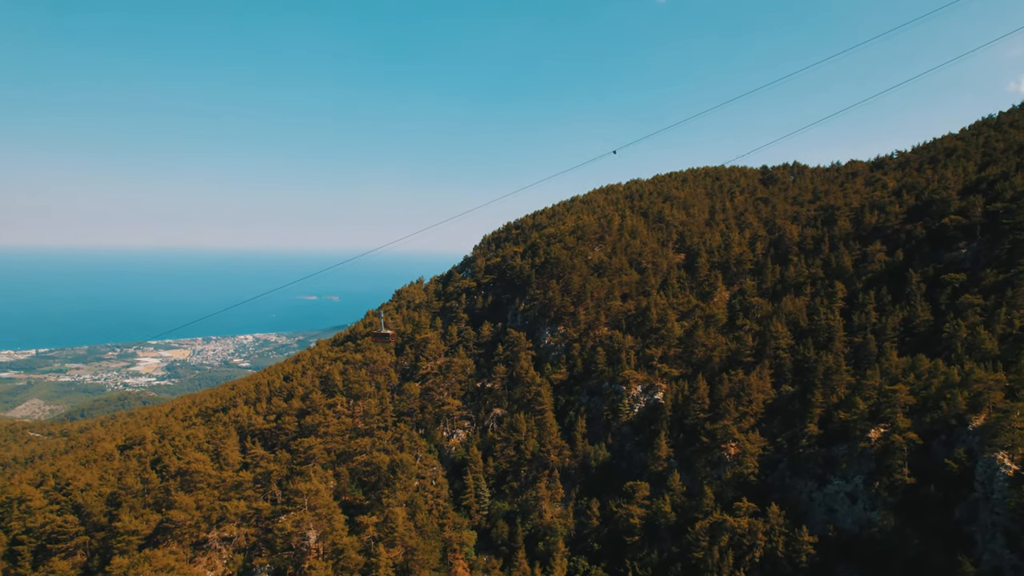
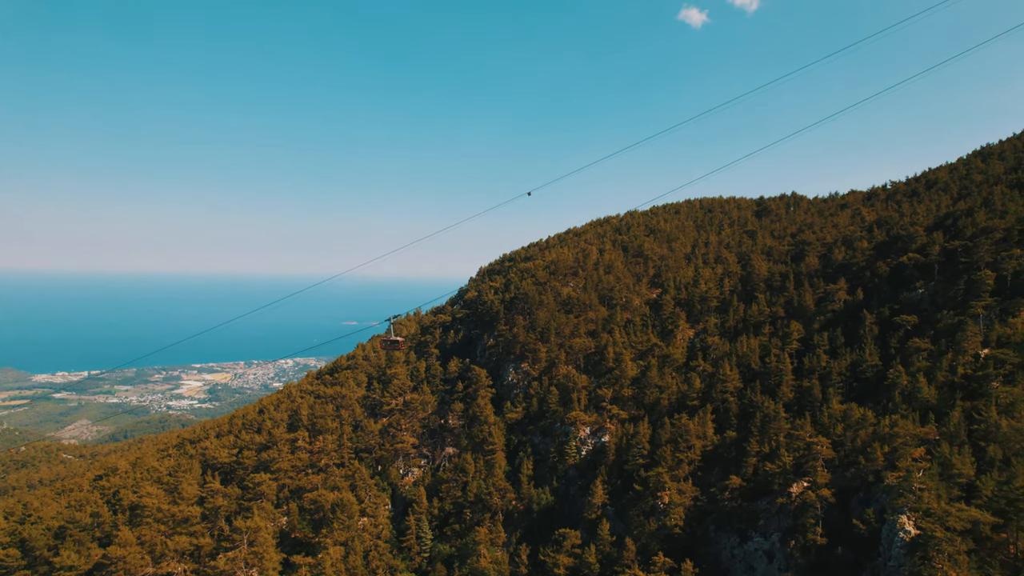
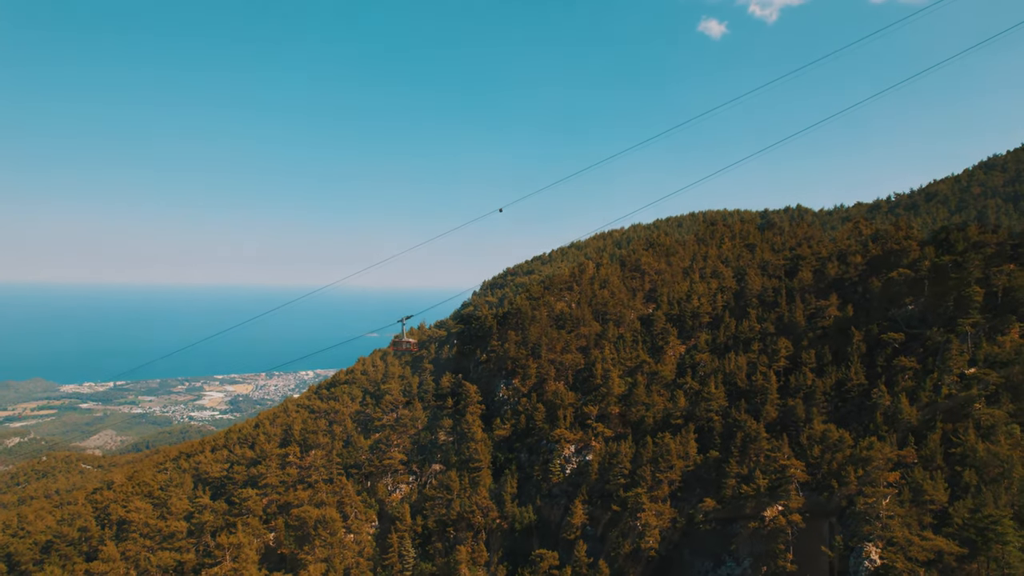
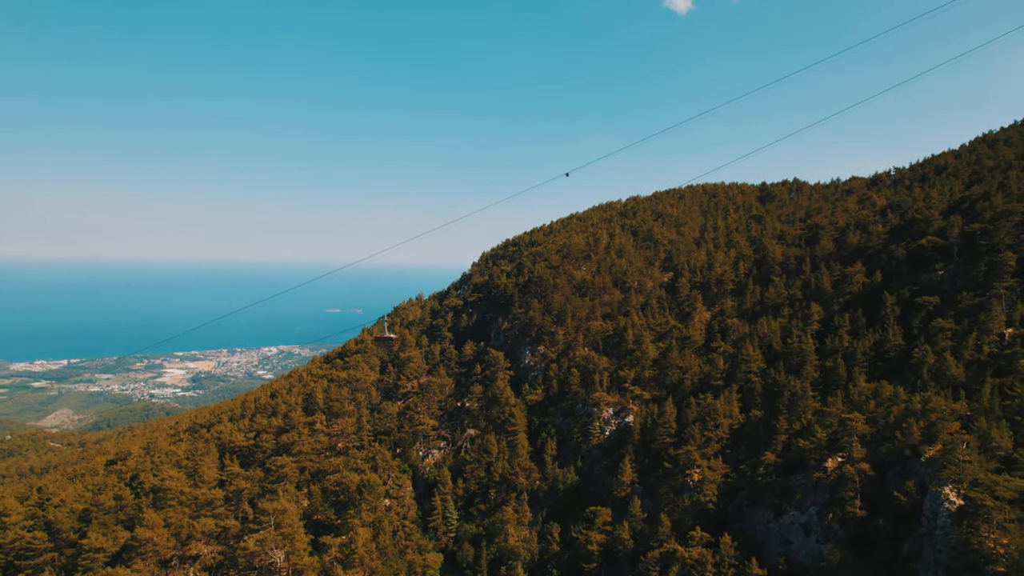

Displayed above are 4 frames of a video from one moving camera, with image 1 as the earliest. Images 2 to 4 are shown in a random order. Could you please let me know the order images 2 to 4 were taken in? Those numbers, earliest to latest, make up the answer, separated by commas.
4, 2, 3
